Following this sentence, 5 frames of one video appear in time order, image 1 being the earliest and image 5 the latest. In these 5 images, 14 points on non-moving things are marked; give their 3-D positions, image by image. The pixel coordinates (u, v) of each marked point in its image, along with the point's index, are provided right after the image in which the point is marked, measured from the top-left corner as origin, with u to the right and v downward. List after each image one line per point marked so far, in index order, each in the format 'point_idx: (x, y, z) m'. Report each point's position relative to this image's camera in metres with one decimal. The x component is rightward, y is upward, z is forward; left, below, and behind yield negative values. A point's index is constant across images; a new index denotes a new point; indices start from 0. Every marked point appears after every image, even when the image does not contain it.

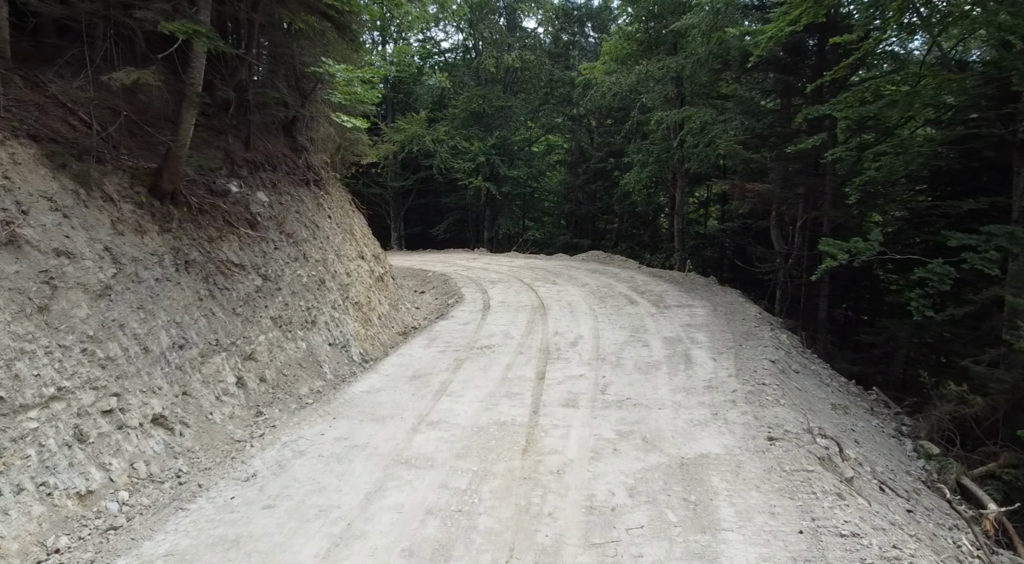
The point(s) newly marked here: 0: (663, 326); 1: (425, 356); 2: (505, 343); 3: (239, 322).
0: (+2.4, -0.7, +10.7) m
1: (-1.2, -1.0, +9.3) m
2: (-0.1, -0.9, +9.7) m
3: (-3.3, -0.5, +8.2) m
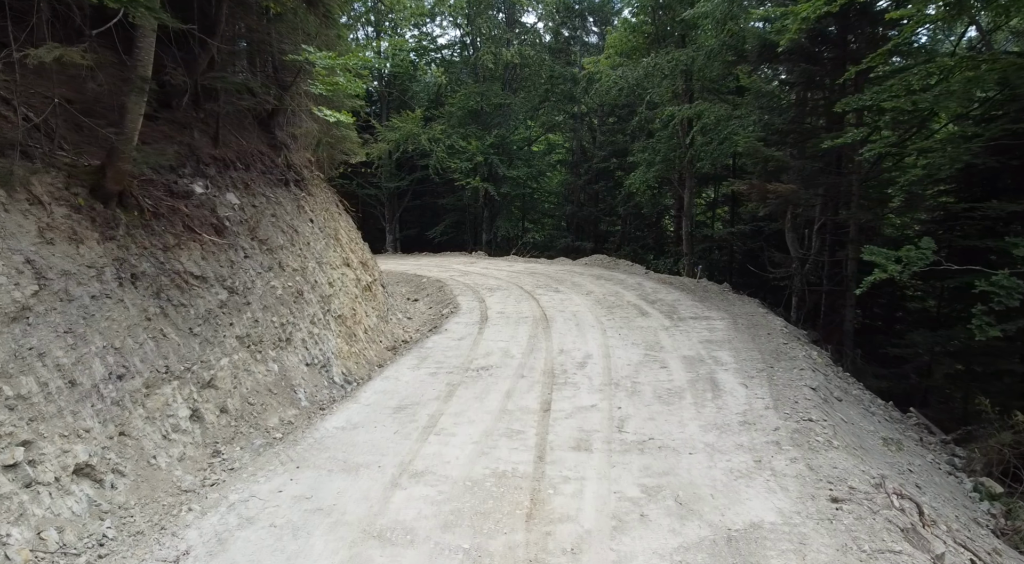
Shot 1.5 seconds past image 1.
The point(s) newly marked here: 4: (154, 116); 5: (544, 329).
0: (+2.4, -0.9, +9.6) m
1: (-1.2, -1.2, +8.2) m
2: (-0.1, -1.1, +8.6) m
3: (-3.3, -0.6, +7.1) m
4: (-4.6, +2.1, +8.8) m
5: (+0.5, -0.7, +10.8) m
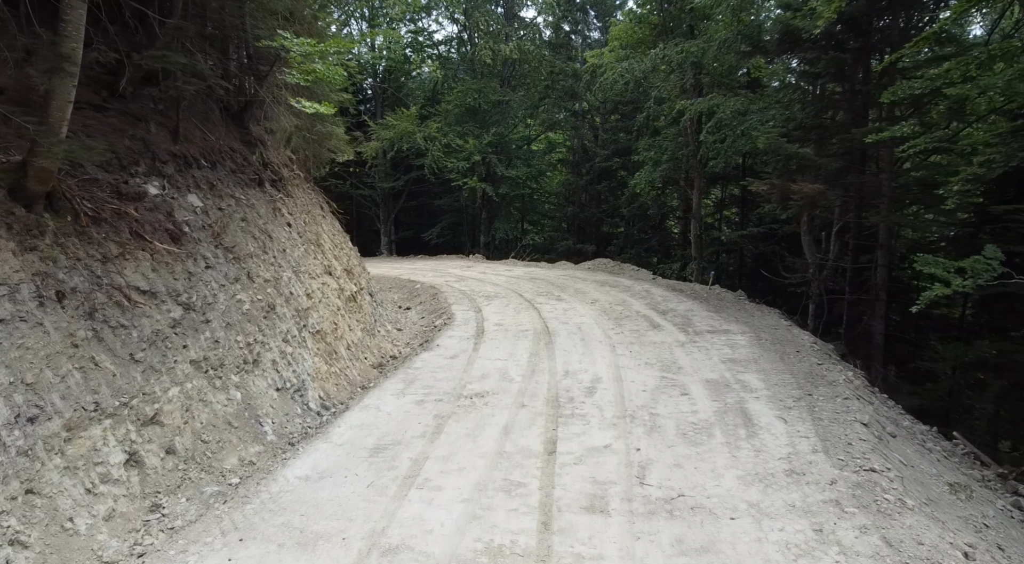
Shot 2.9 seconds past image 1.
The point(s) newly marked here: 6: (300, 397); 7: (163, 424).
0: (+2.3, -1.0, +8.5) m
1: (-1.2, -1.3, +7.1) m
2: (-0.1, -1.2, +7.5) m
3: (-3.3, -0.8, +6.0) m
4: (-4.6, +2.0, +7.7) m
5: (+0.5, -0.9, +9.7) m
6: (-2.5, -1.3, +8.0) m
7: (-3.1, -1.2, +6.0) m
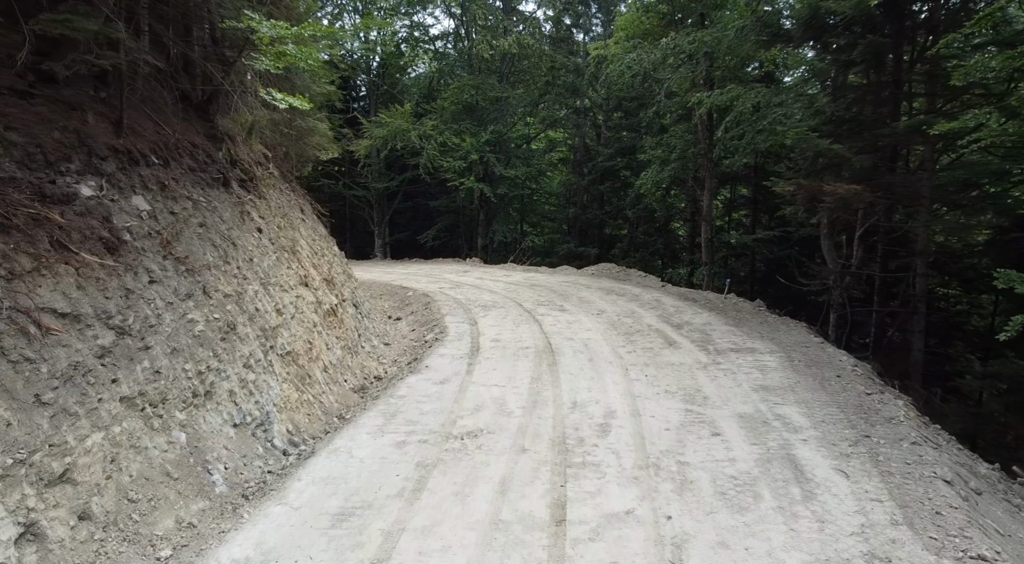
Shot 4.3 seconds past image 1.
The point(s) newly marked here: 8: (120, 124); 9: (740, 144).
0: (+2.3, -1.2, +7.4) m
1: (-1.2, -1.5, +5.9) m
2: (-0.1, -1.4, +6.4) m
3: (-3.3, -1.0, +4.8) m
4: (-4.6, +1.8, +6.5) m
5: (+0.5, -1.1, +8.5) m
6: (-2.5, -1.5, +6.8) m
7: (-3.1, -1.4, +4.8) m
8: (-4.2, +1.7, +7.2) m
9: (+4.7, +2.8, +14.1) m
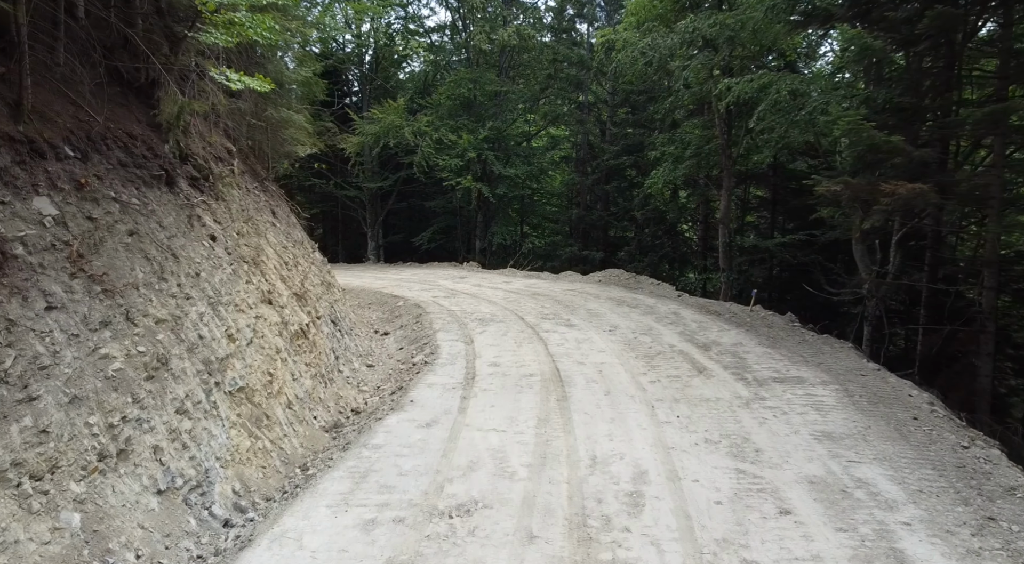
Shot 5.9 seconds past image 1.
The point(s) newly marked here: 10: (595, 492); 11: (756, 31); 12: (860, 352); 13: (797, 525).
0: (+2.4, -1.4, +5.9) m
1: (-1.2, -1.7, +4.4) m
2: (-0.1, -1.6, +4.9) m
3: (-3.3, -1.2, +3.3) m
4: (-4.6, +1.6, +5.0) m
5: (+0.5, -1.3, +7.1) m
6: (-2.5, -1.7, +5.3) m
7: (-3.0, -1.6, +3.3) m
8: (-4.1, +1.5, +5.8) m
9: (+4.7, +2.6, +12.6) m
10: (+0.6, -1.5, +5.0) m
11: (+4.5, +4.6, +12.5) m
12: (+4.7, -0.9, +9.2) m
13: (+1.8, -1.6, +4.5) m
